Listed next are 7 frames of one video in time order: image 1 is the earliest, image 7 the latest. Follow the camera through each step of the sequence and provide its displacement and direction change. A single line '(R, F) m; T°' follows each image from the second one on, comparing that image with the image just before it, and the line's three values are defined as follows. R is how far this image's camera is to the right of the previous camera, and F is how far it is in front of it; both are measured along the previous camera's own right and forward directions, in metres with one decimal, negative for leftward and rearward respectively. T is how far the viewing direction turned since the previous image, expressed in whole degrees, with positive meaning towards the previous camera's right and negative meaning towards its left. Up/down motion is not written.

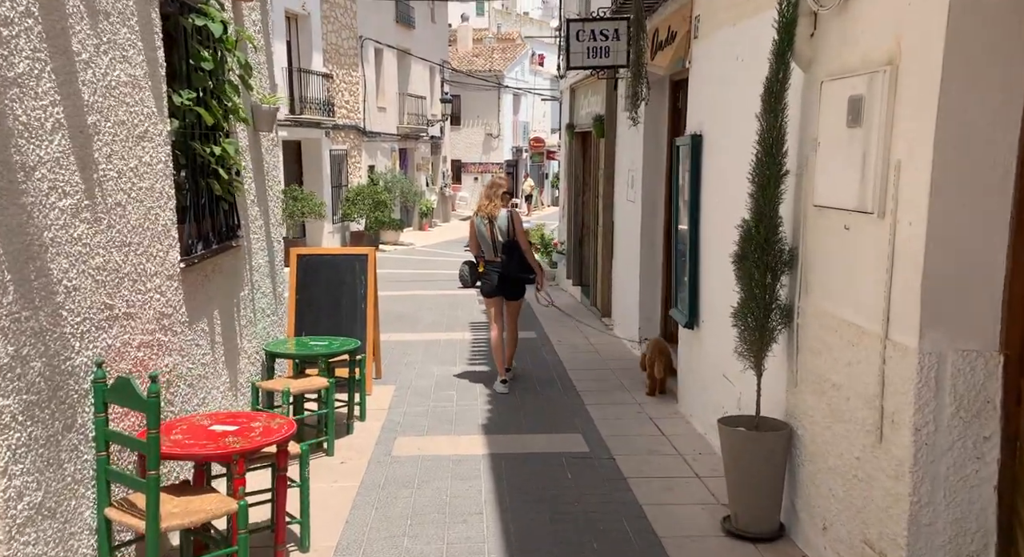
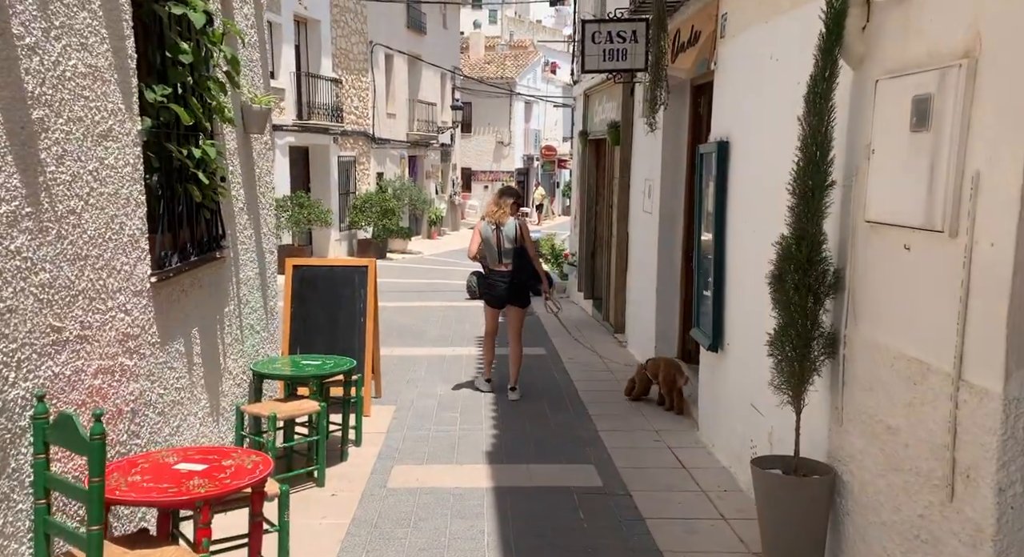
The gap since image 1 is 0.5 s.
(0.0, +0.5) m; -1°
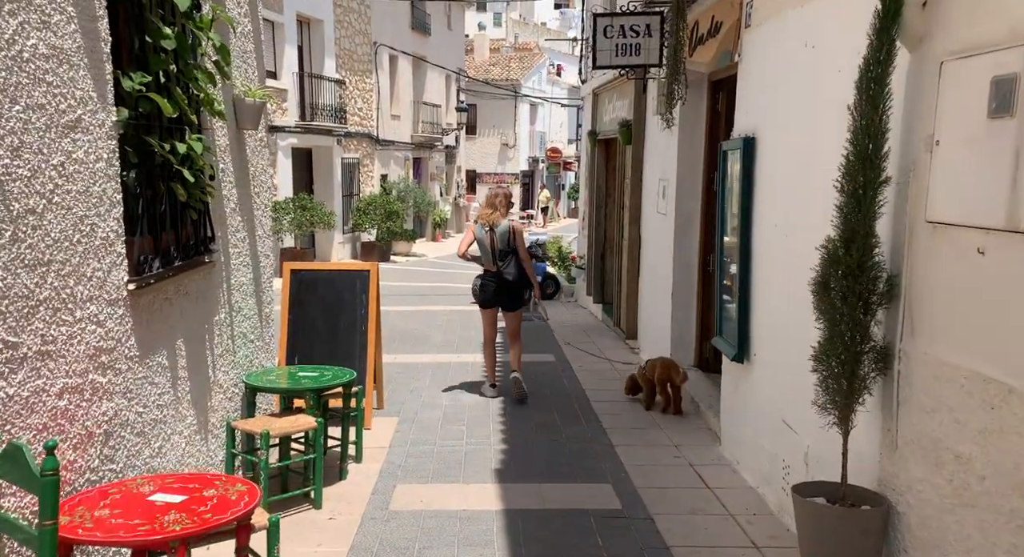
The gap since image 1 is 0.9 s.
(0.0, +0.4) m; 0°
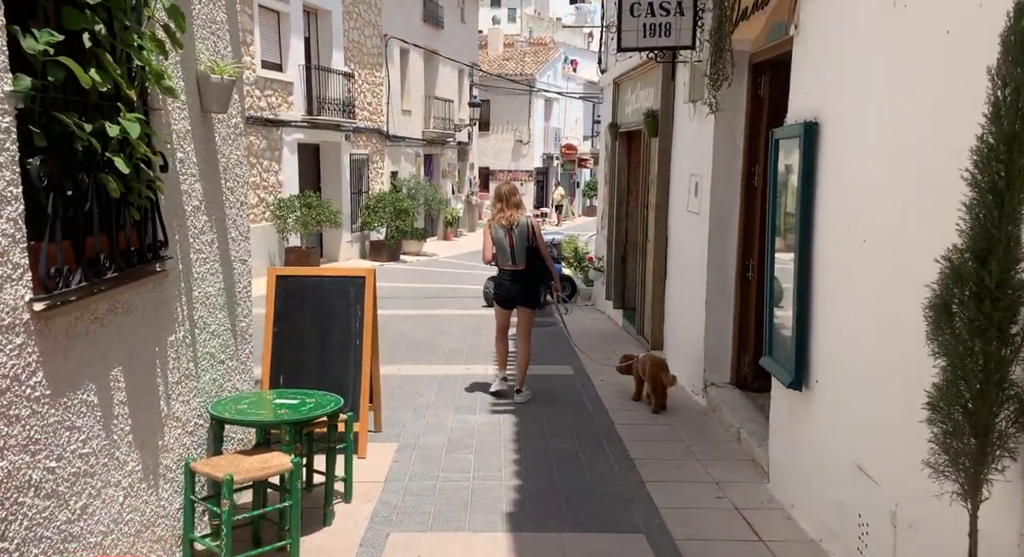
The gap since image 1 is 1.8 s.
(0.0, +0.8) m; -1°
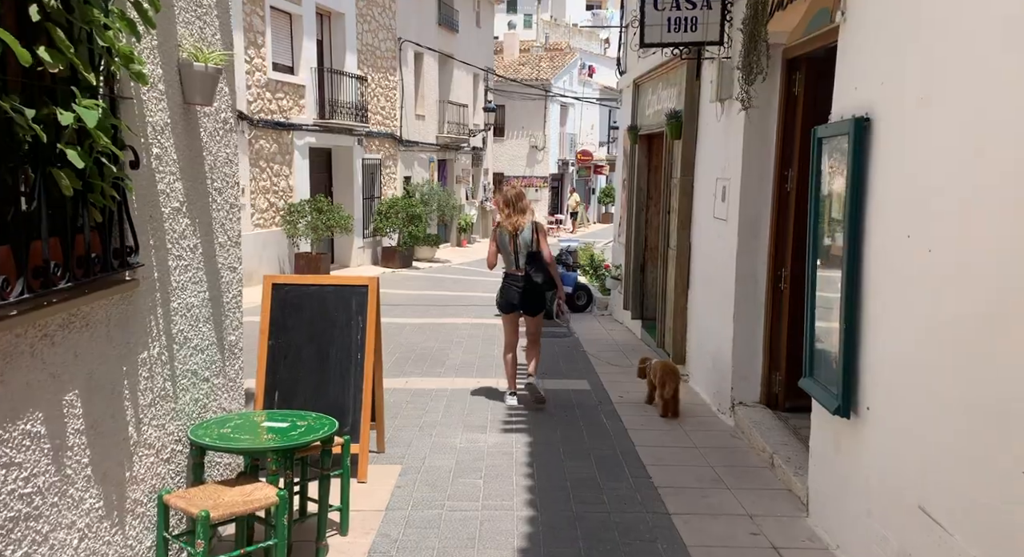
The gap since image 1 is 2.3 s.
(0.0, +0.5) m; -1°
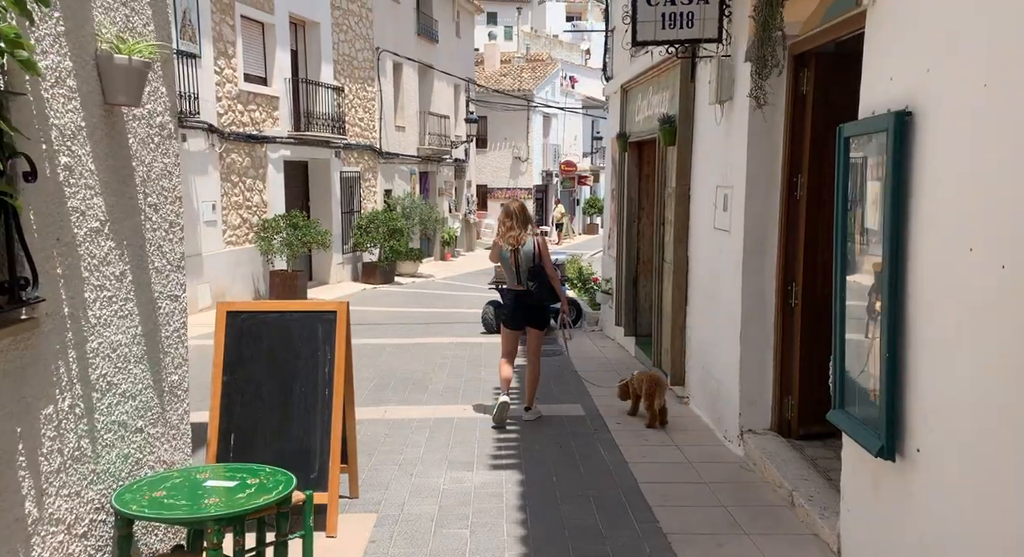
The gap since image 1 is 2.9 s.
(0.0, +0.6) m; +1°
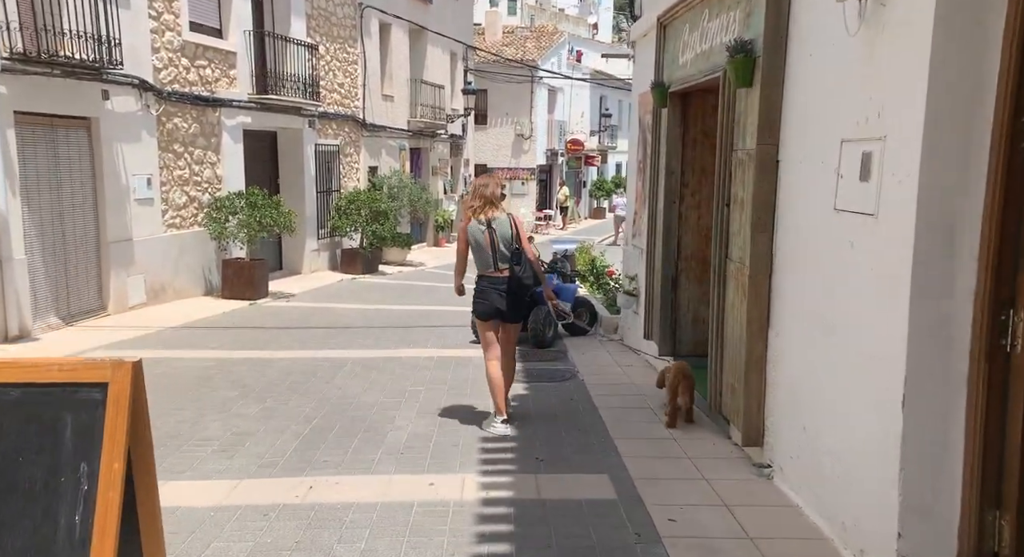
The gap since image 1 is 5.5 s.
(0.0, +2.9) m; 0°
